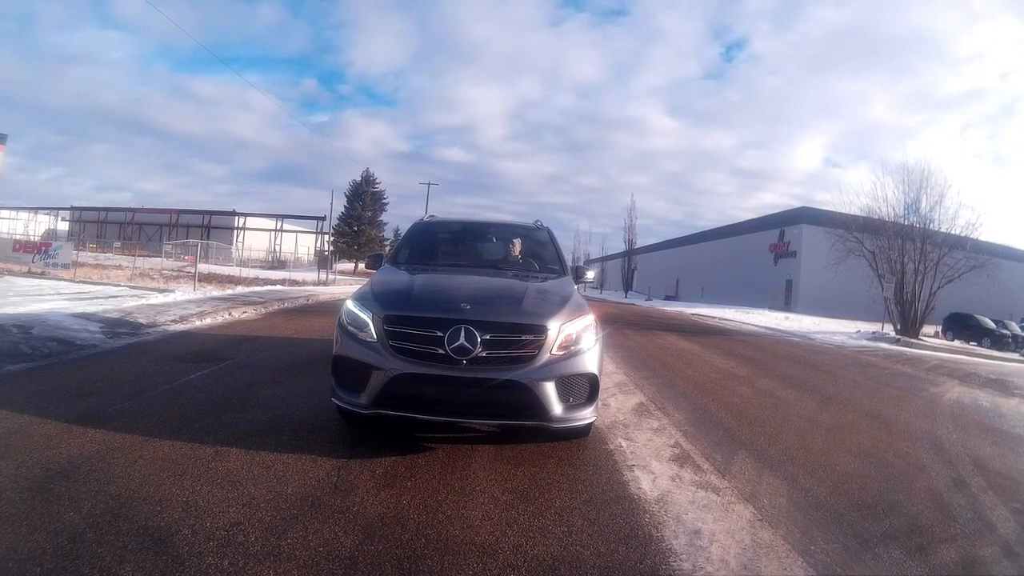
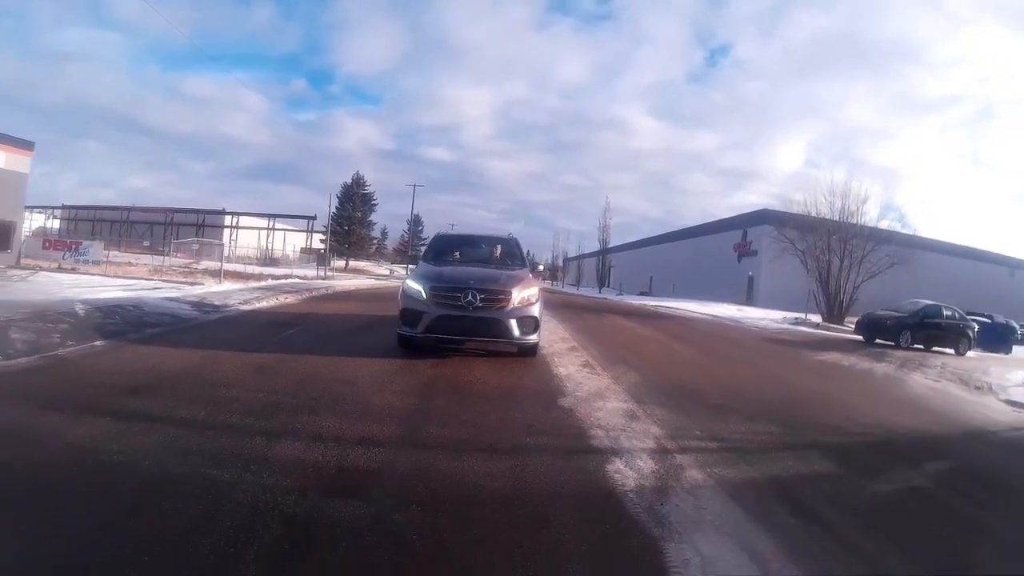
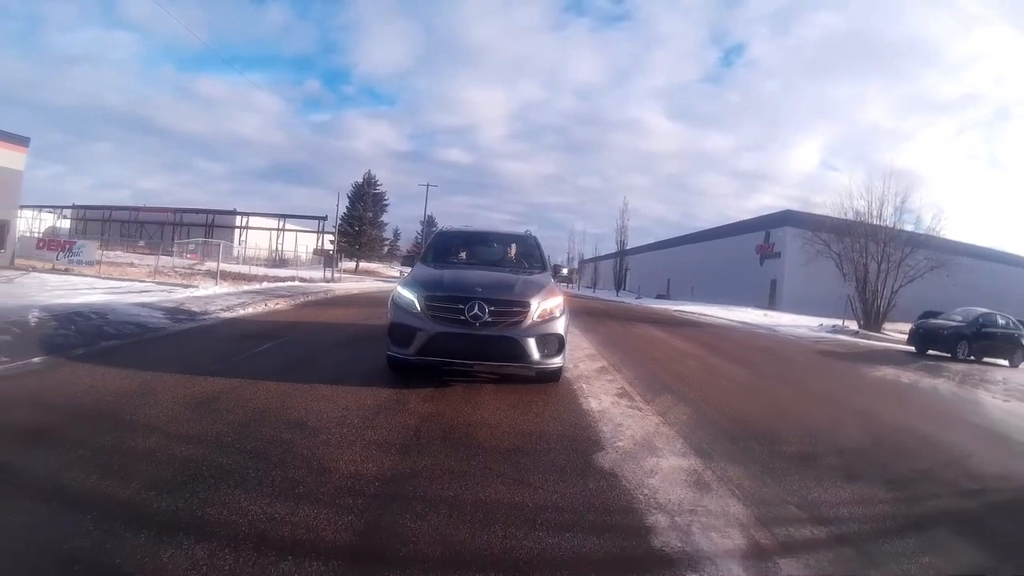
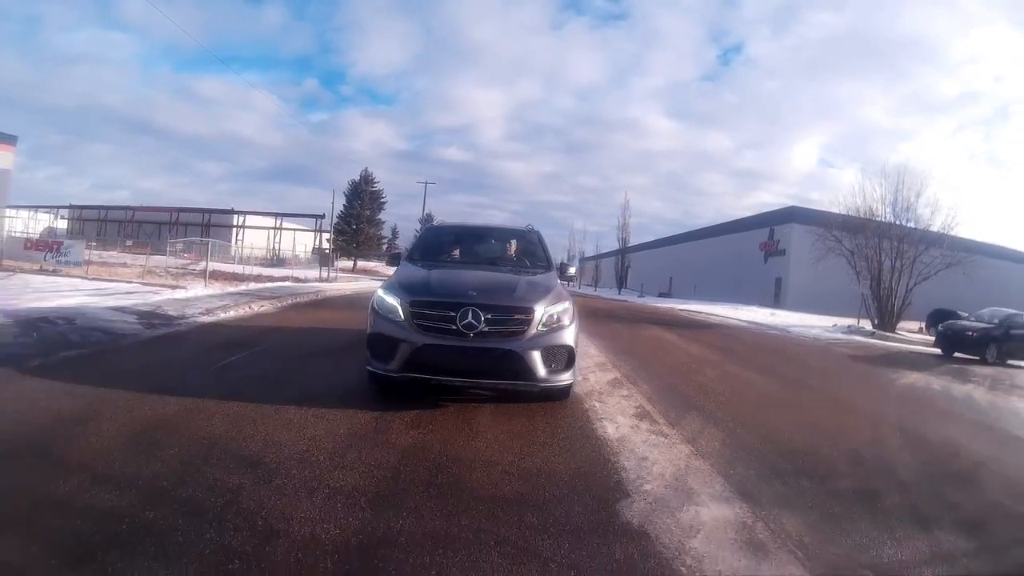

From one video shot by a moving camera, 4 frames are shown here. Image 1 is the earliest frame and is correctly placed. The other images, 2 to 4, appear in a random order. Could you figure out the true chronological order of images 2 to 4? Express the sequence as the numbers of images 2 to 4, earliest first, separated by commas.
4, 3, 2
